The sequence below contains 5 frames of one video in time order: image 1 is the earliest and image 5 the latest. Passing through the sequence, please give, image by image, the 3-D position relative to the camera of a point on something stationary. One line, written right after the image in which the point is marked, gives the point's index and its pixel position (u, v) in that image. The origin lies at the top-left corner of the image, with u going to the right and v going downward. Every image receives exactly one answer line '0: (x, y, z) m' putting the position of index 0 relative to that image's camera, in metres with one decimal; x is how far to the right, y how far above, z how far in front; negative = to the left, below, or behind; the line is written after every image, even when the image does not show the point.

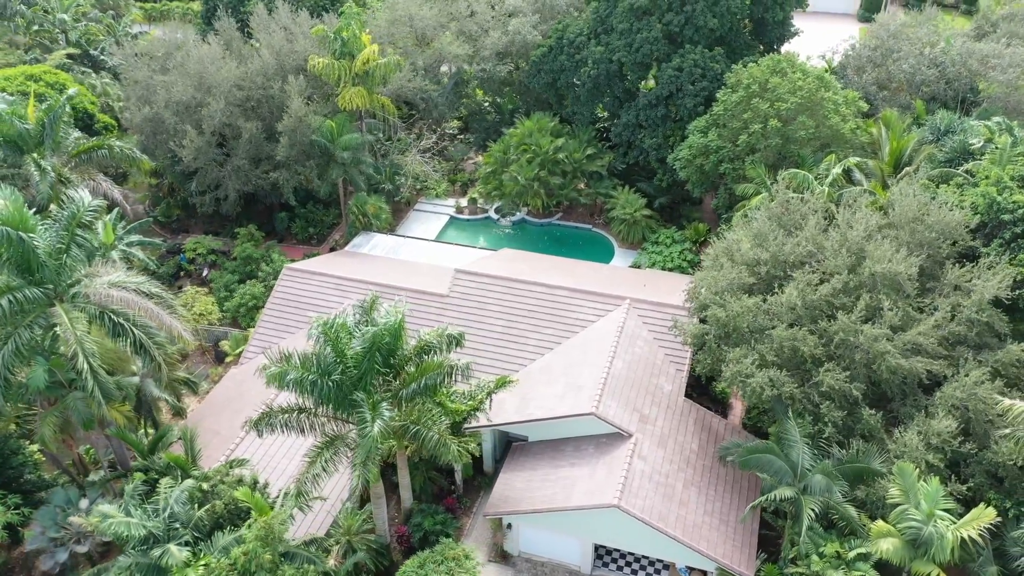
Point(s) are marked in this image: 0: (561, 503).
0: (+1.1, -4.8, +18.0) m
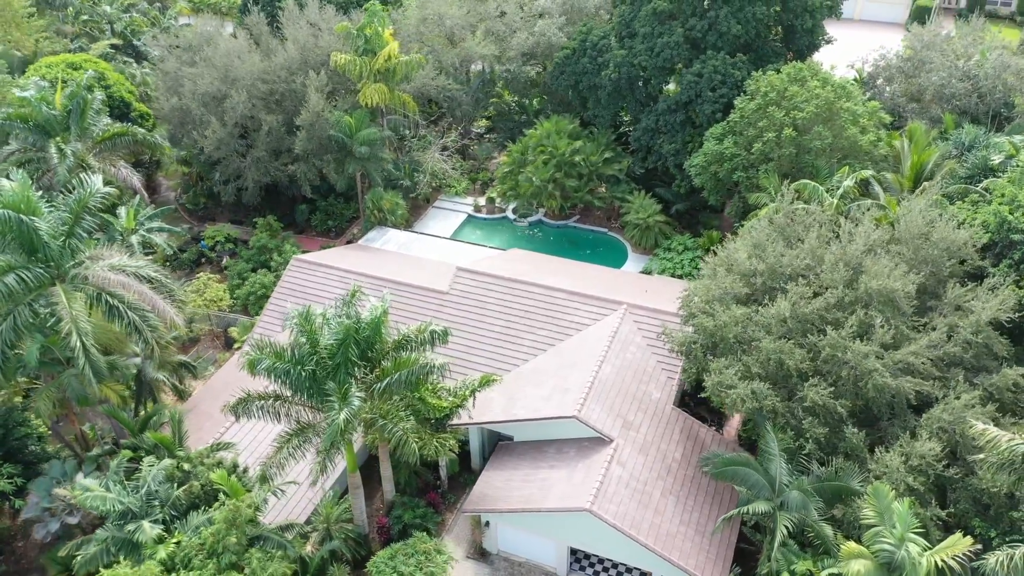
0: (+0.5, -4.8, +18.0) m
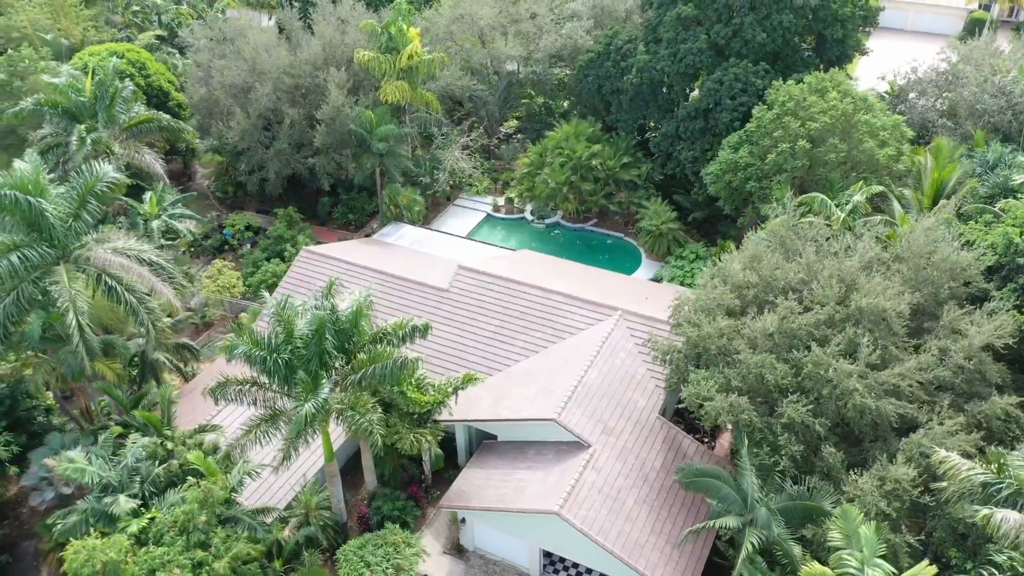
0: (-0.1, -4.8, +18.1) m
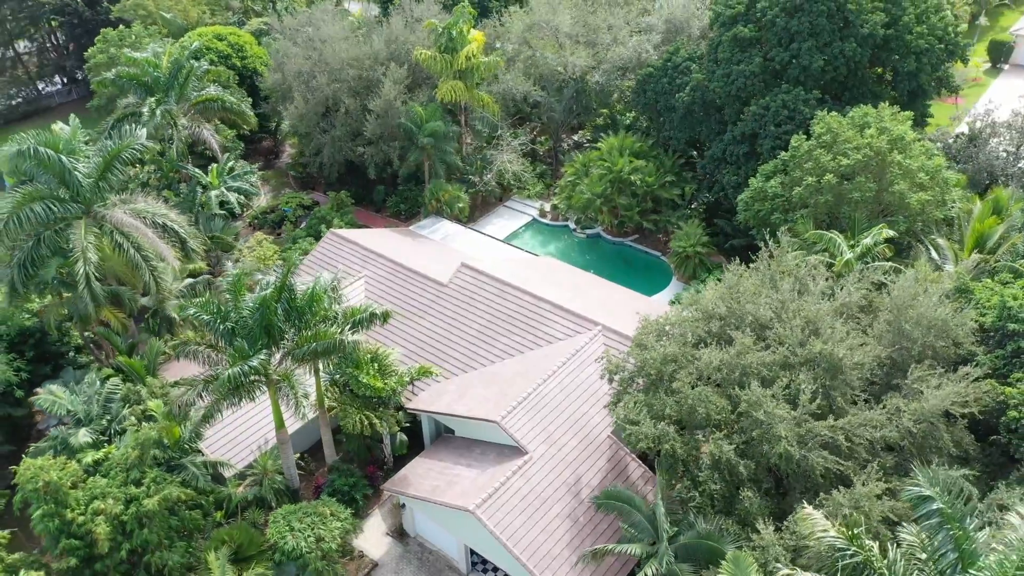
0: (-1.7, -4.8, +18.7) m
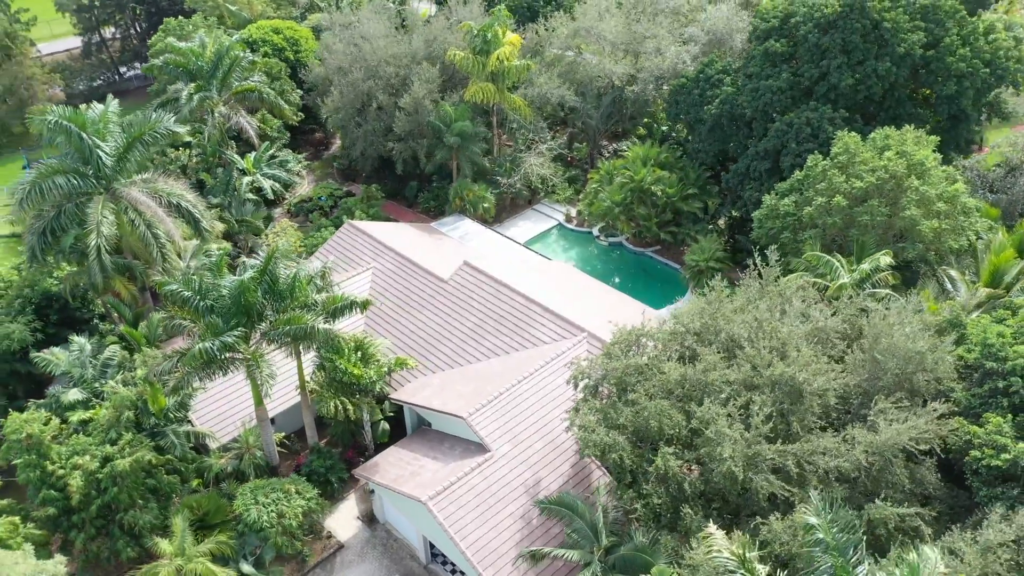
0: (-2.7, -4.6, +19.1) m
